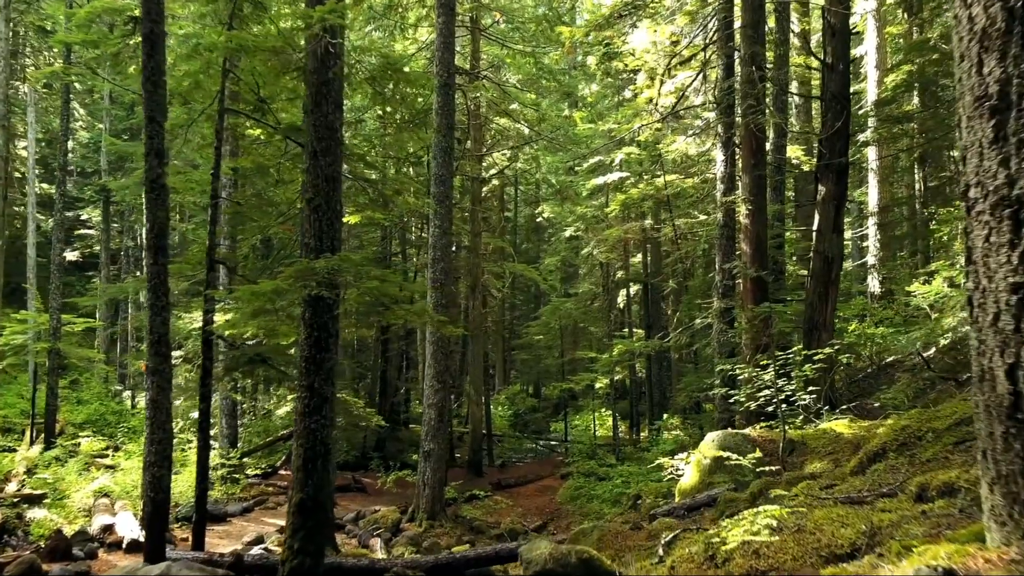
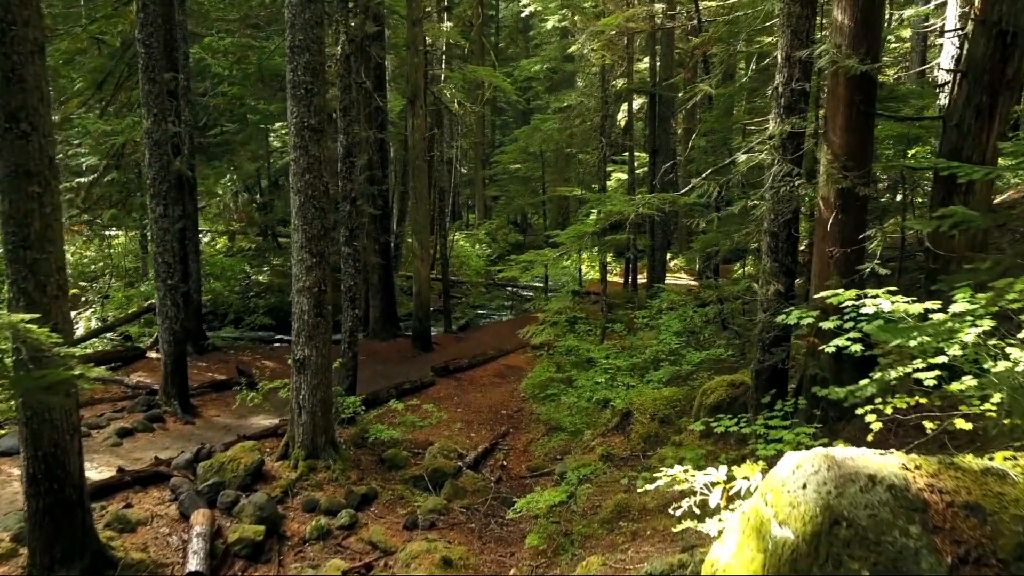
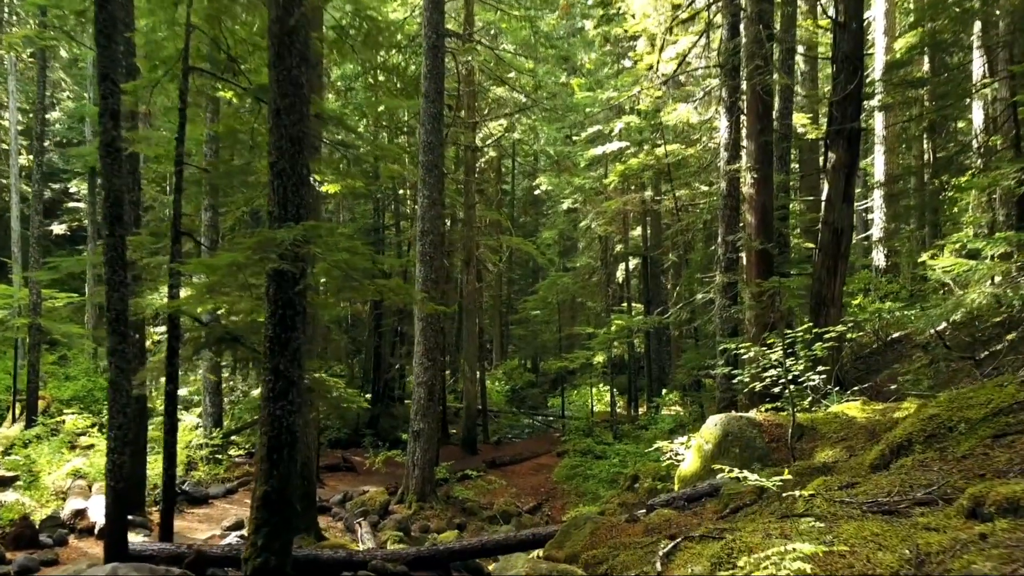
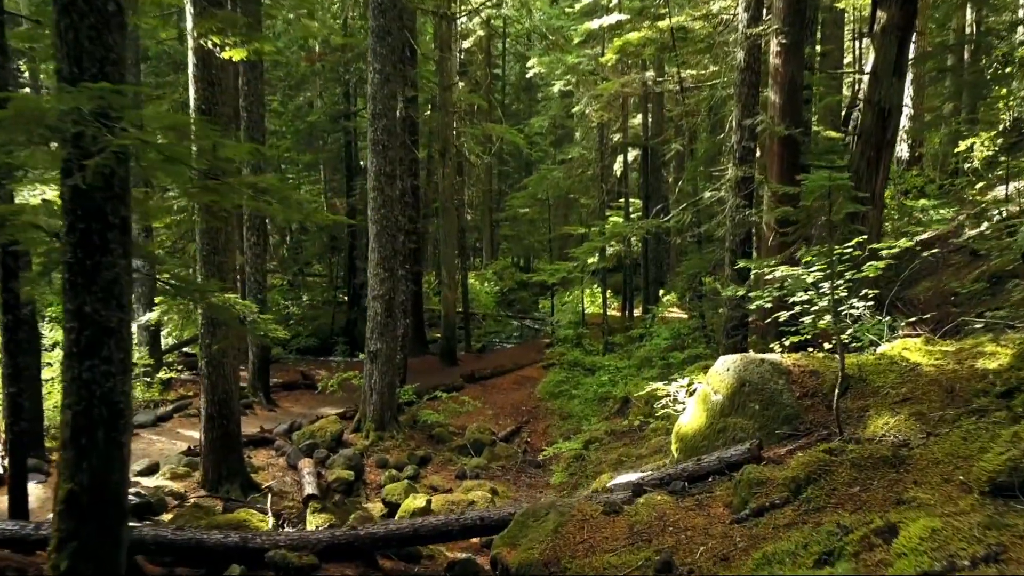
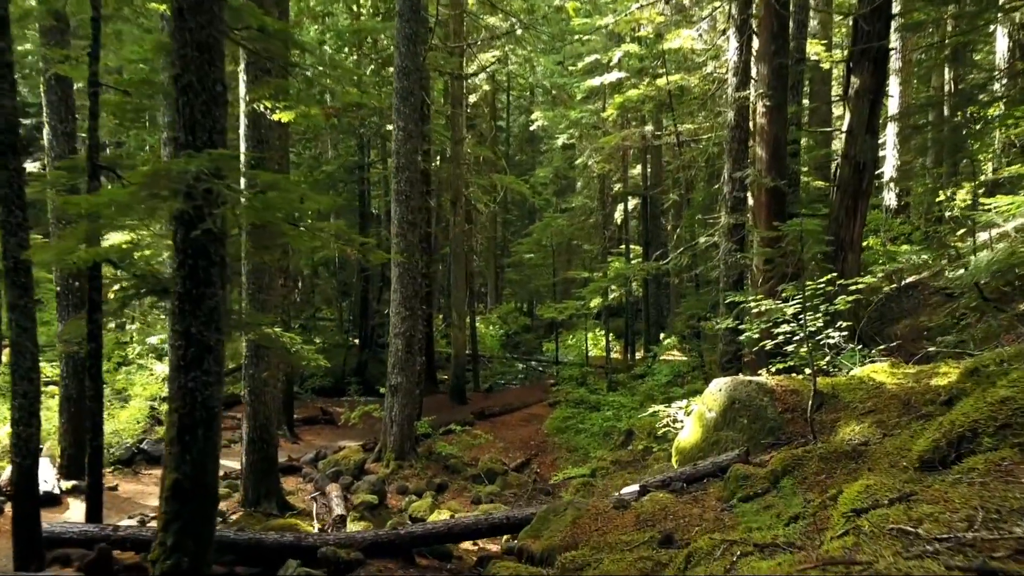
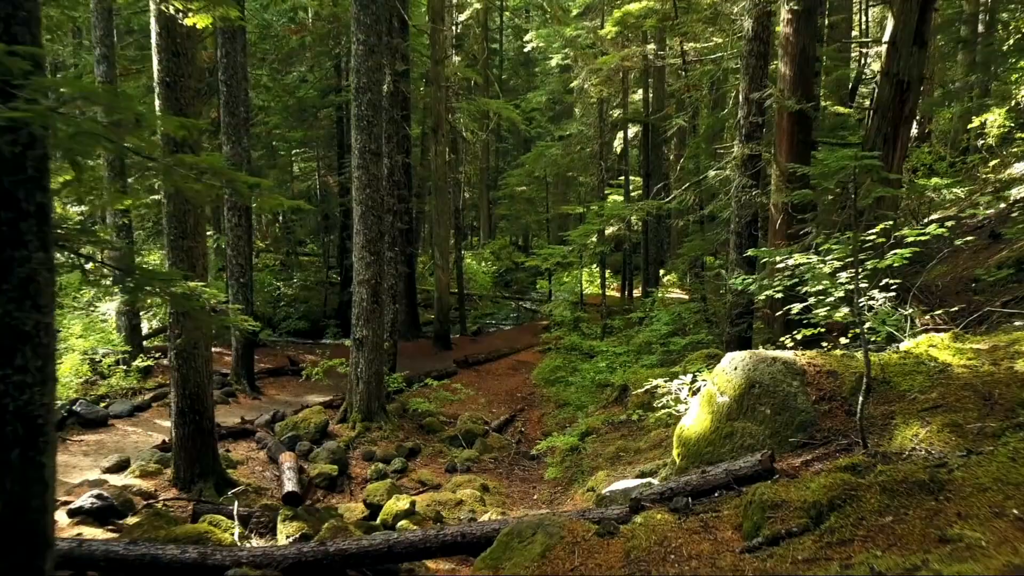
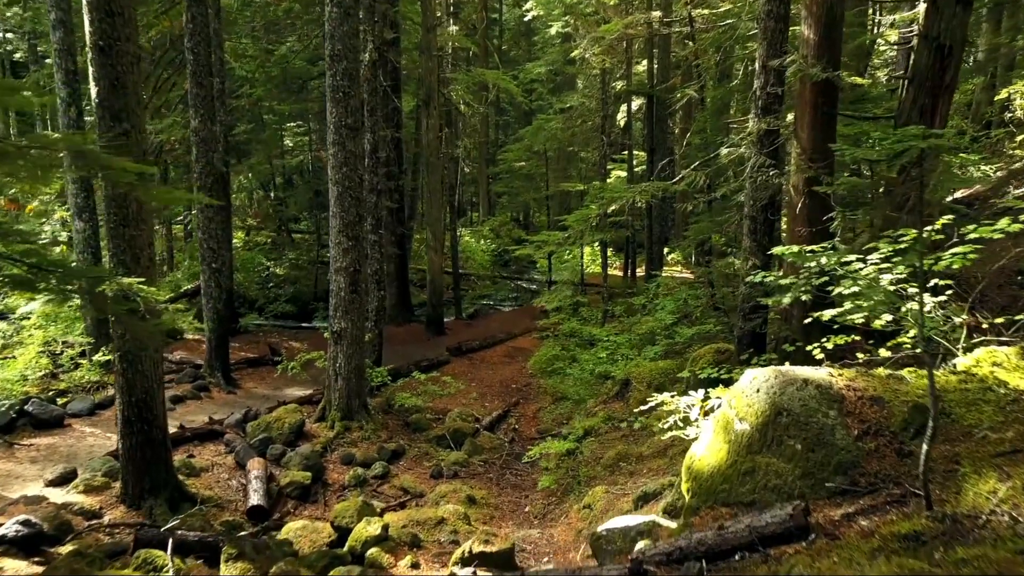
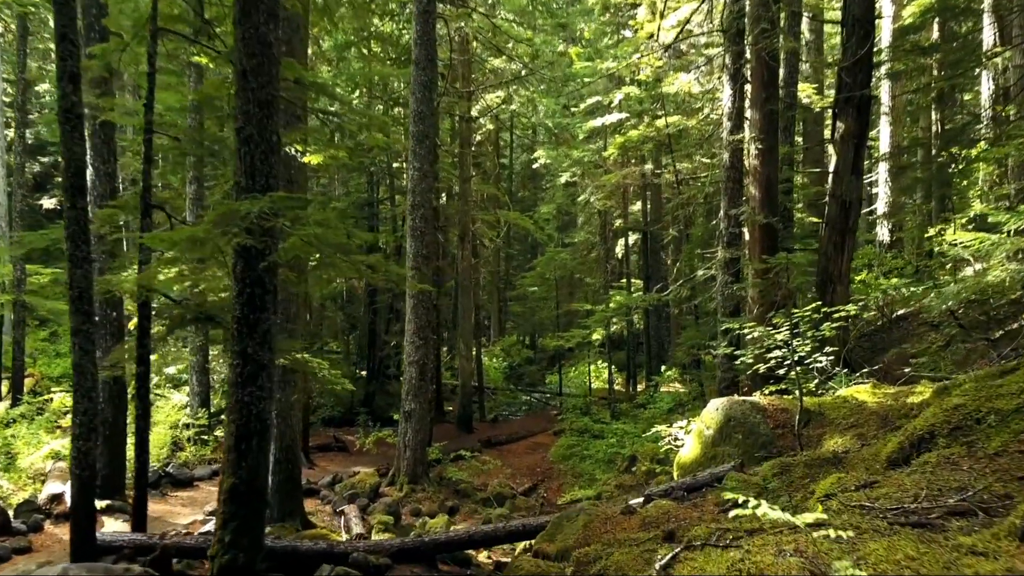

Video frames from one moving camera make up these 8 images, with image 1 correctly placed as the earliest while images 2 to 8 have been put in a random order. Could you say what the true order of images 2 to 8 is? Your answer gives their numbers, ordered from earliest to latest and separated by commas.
3, 8, 5, 4, 6, 7, 2
